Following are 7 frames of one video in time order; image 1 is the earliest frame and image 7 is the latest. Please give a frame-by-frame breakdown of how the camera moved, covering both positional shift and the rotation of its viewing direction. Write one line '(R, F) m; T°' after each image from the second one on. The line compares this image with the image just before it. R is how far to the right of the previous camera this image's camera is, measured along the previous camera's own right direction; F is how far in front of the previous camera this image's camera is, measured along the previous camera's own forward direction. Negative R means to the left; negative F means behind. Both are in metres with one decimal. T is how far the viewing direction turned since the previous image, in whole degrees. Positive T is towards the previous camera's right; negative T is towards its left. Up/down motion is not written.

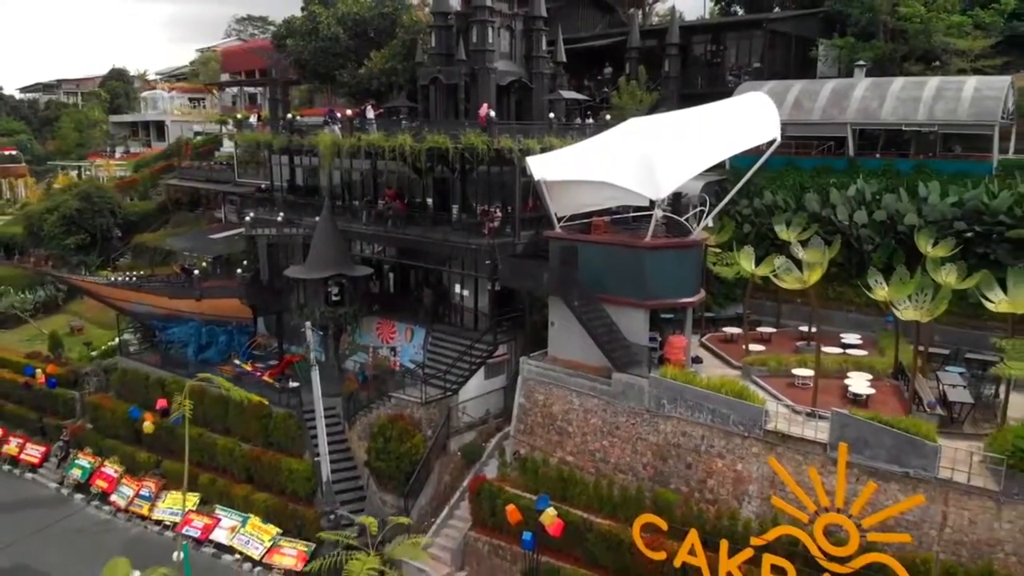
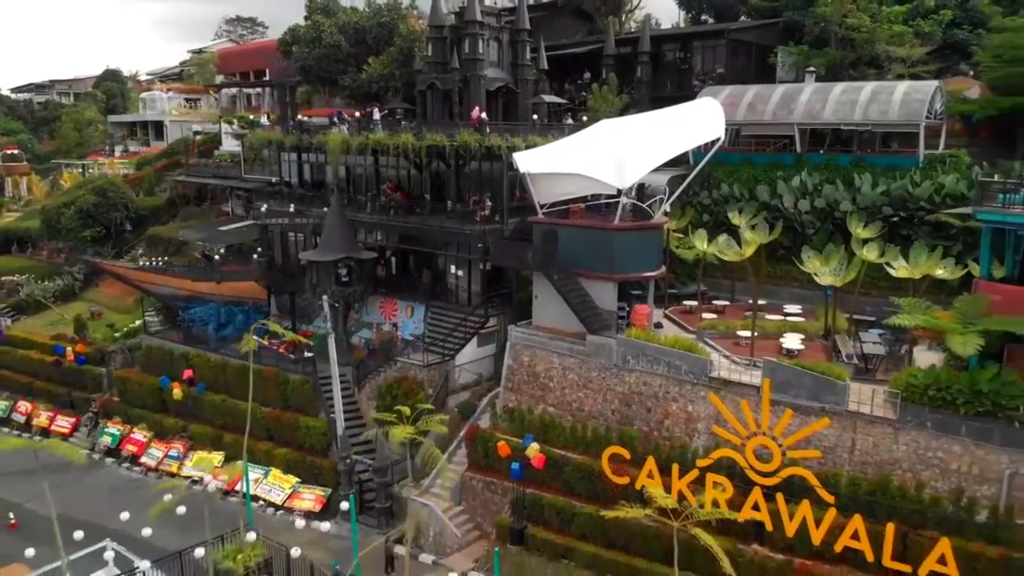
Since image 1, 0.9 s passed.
(-0.1, -2.9) m; +1°
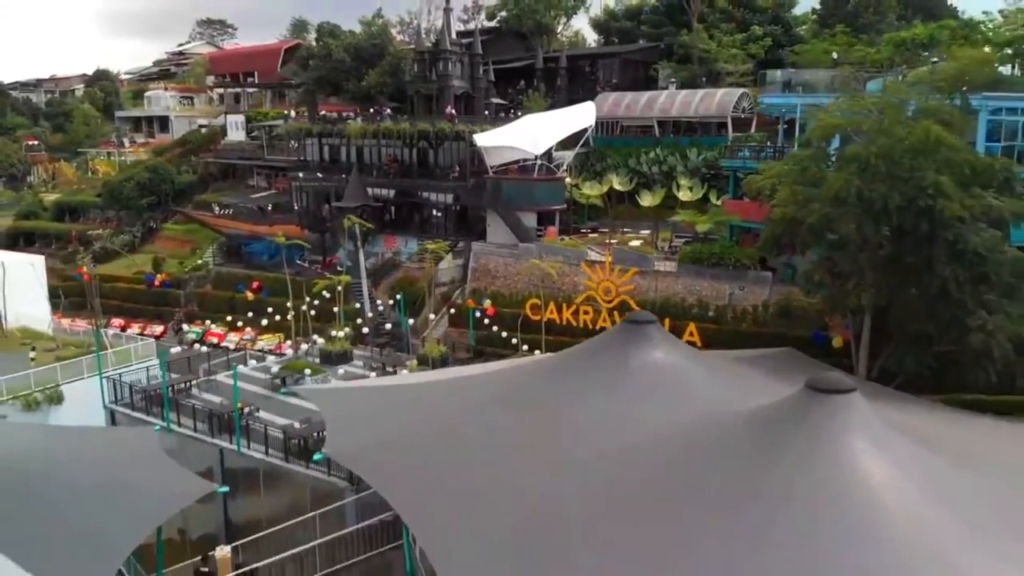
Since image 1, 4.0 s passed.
(-0.3, -13.1) m; +3°
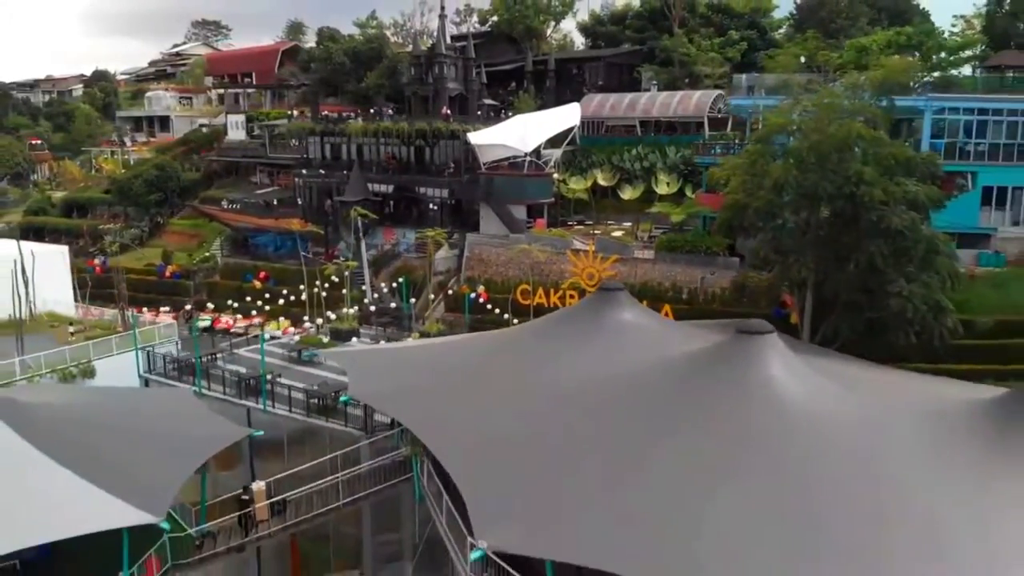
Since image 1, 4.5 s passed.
(0.0, -2.6) m; 0°
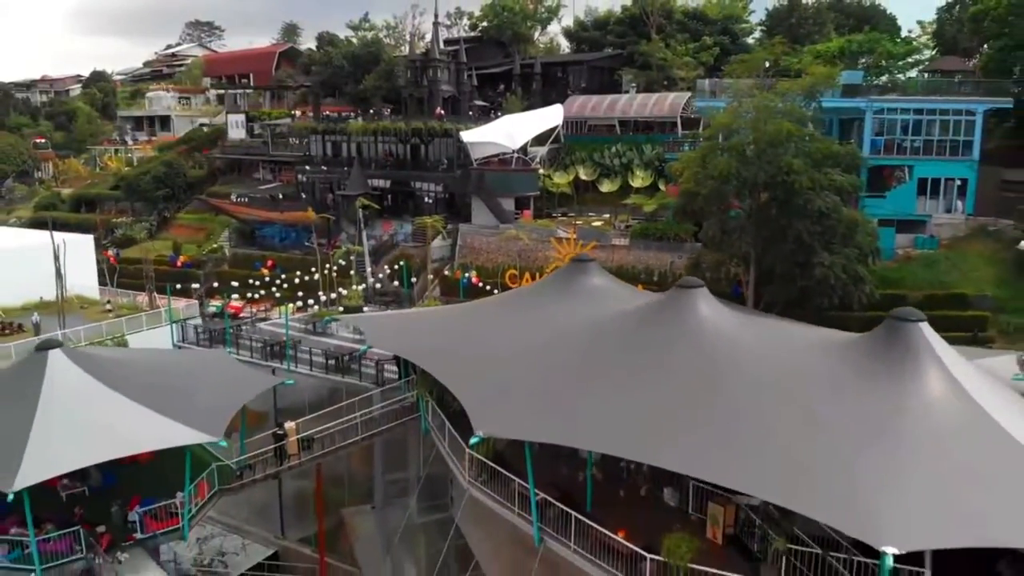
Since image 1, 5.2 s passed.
(0.0, -3.3) m; +1°
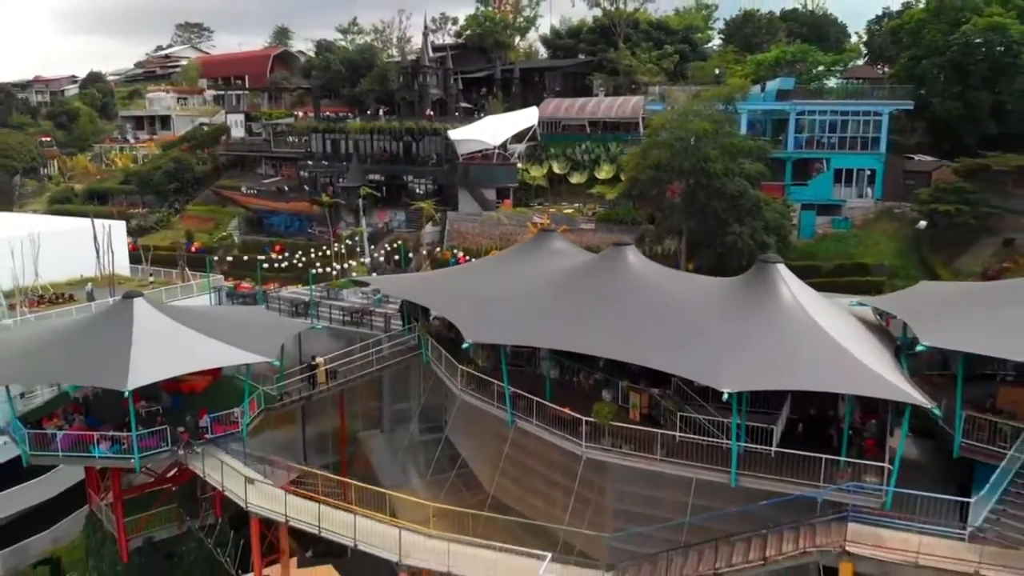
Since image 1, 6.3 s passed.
(+0.1, -5.6) m; +1°
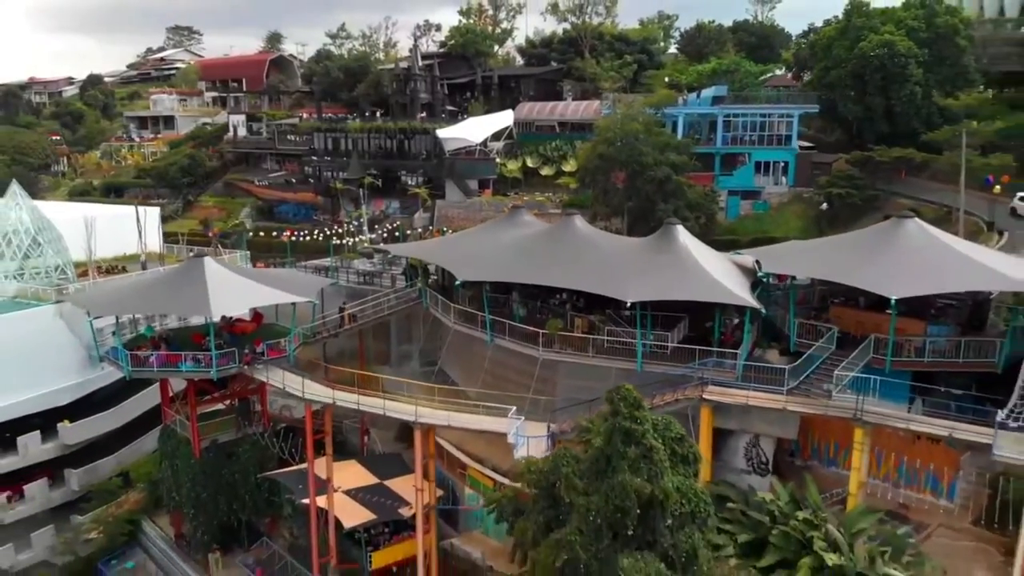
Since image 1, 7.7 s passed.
(+0.1, -7.8) m; +1°
